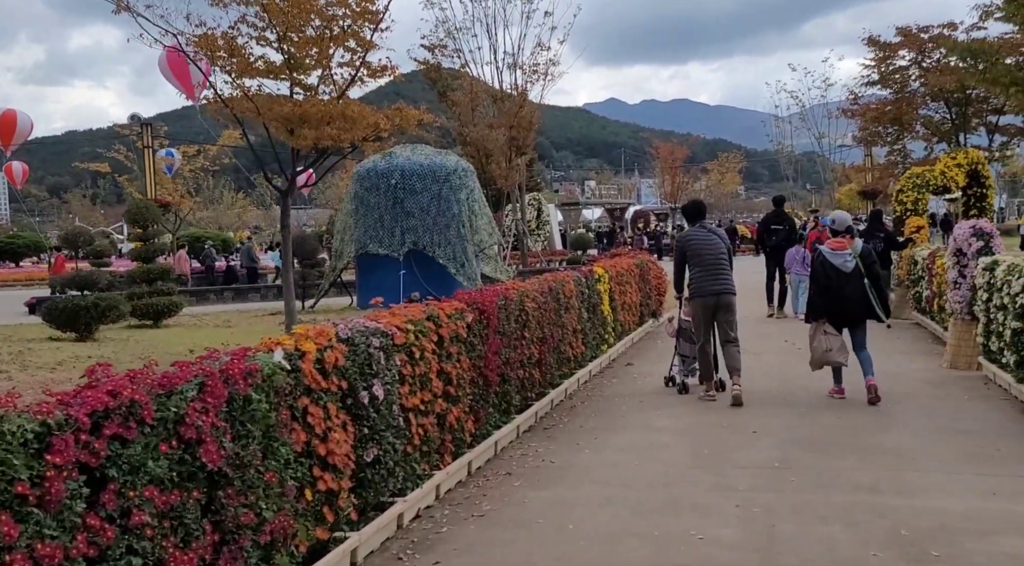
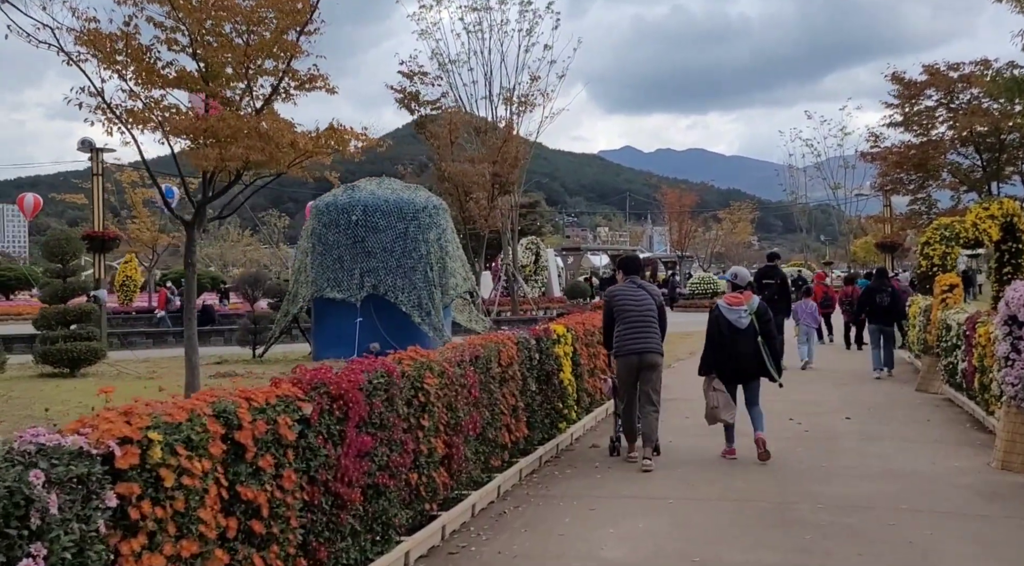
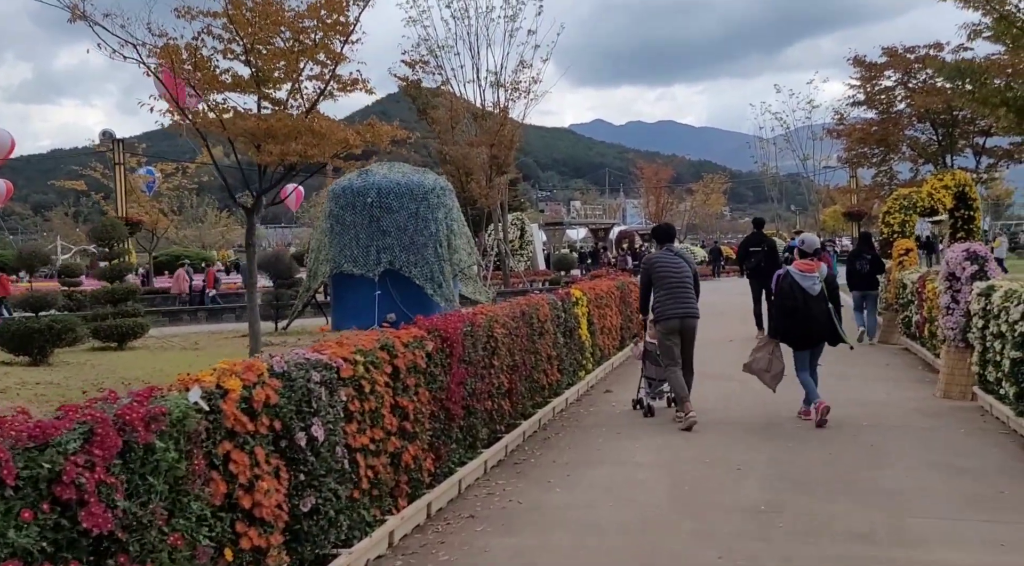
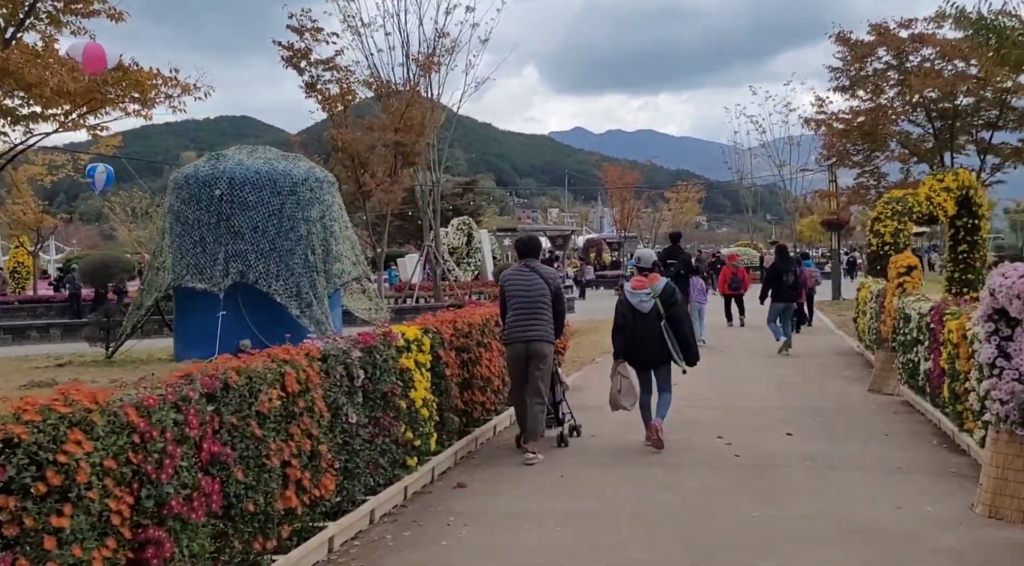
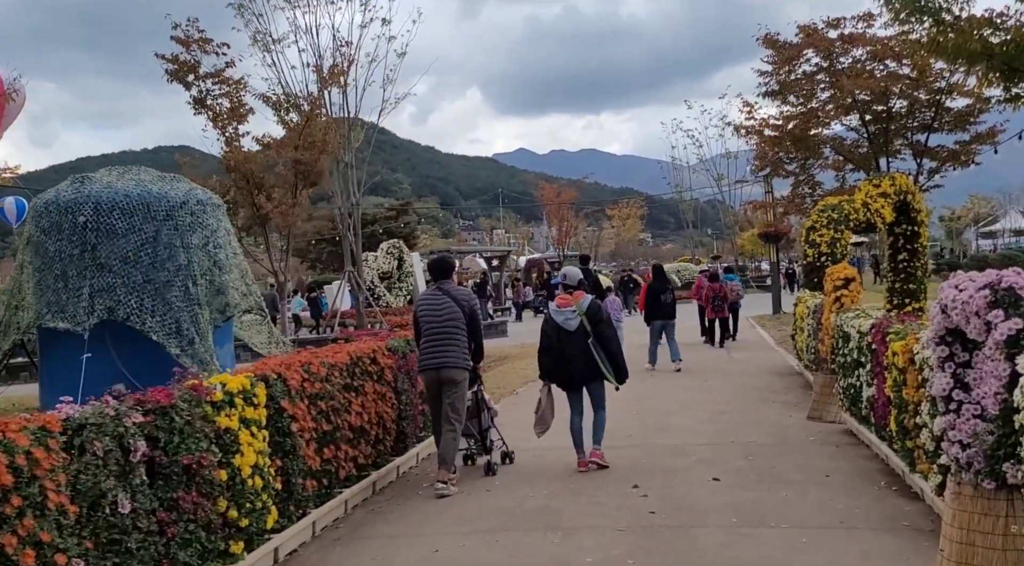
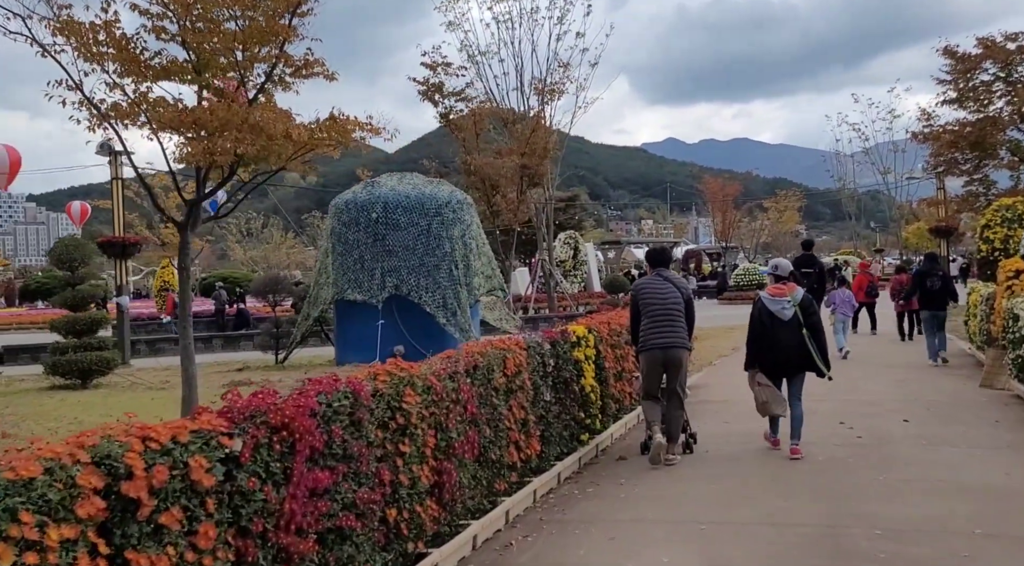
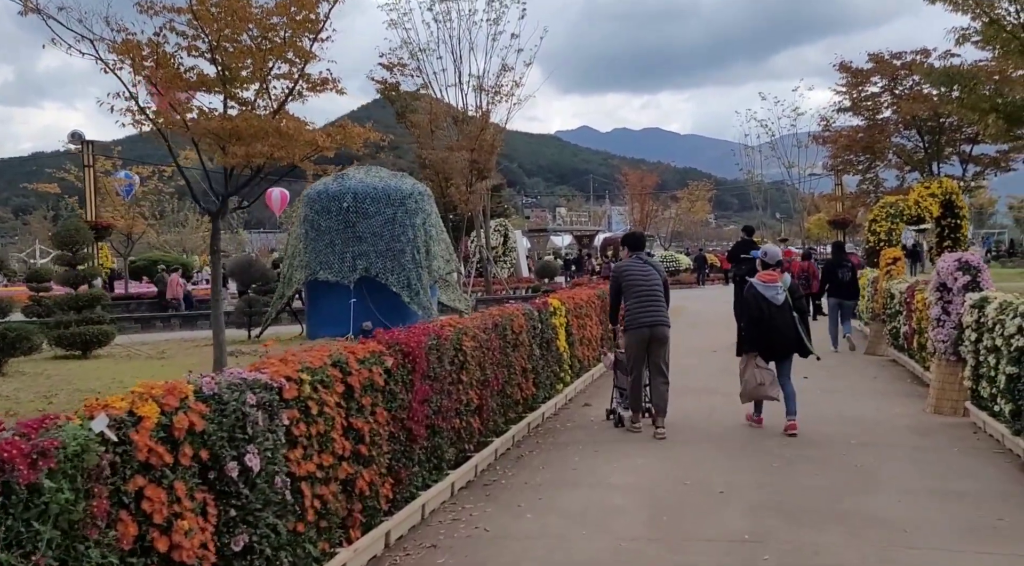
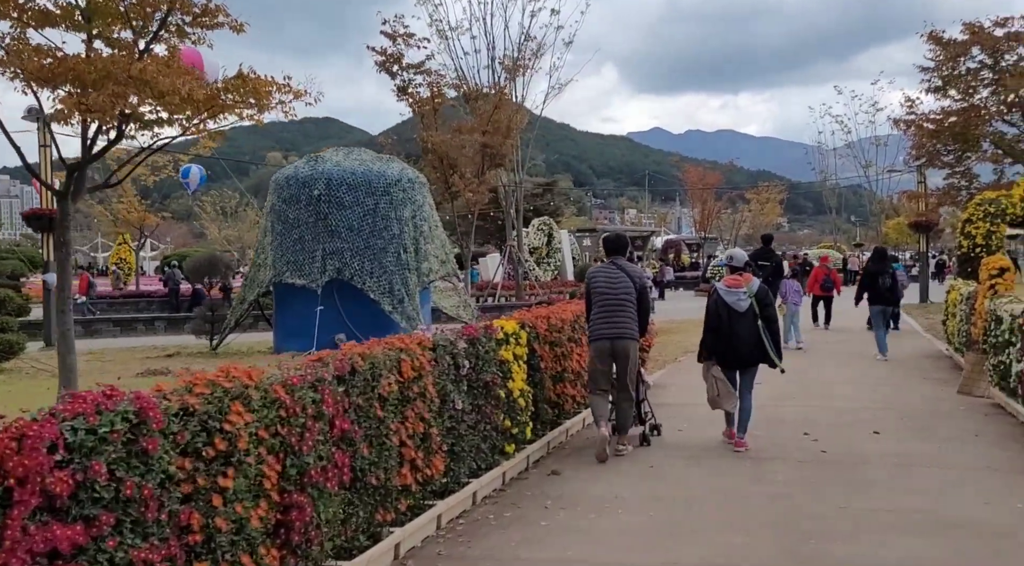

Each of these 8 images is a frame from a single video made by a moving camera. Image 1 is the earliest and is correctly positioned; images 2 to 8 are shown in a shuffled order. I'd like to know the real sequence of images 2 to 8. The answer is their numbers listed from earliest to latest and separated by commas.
3, 7, 2, 6, 8, 4, 5
